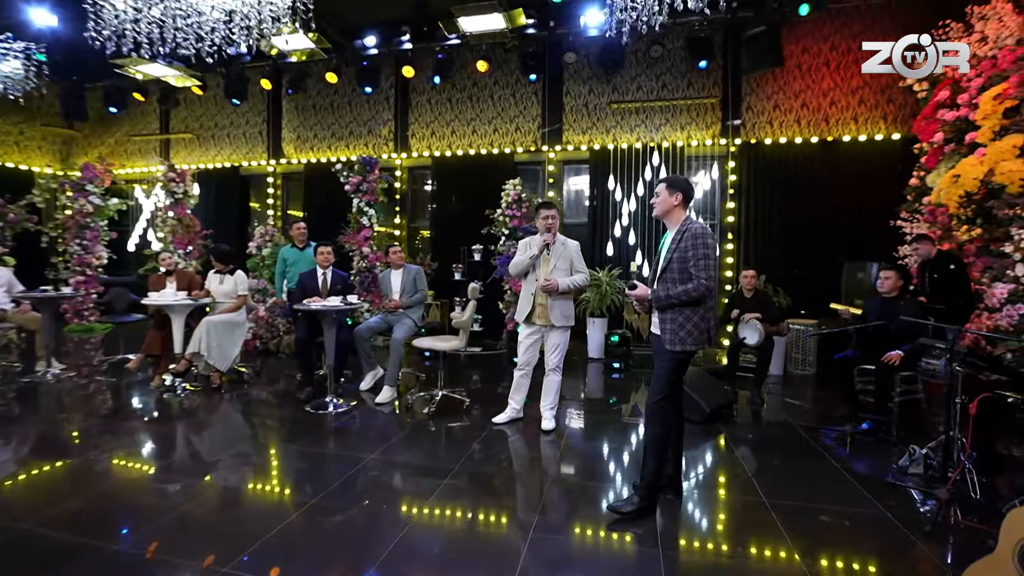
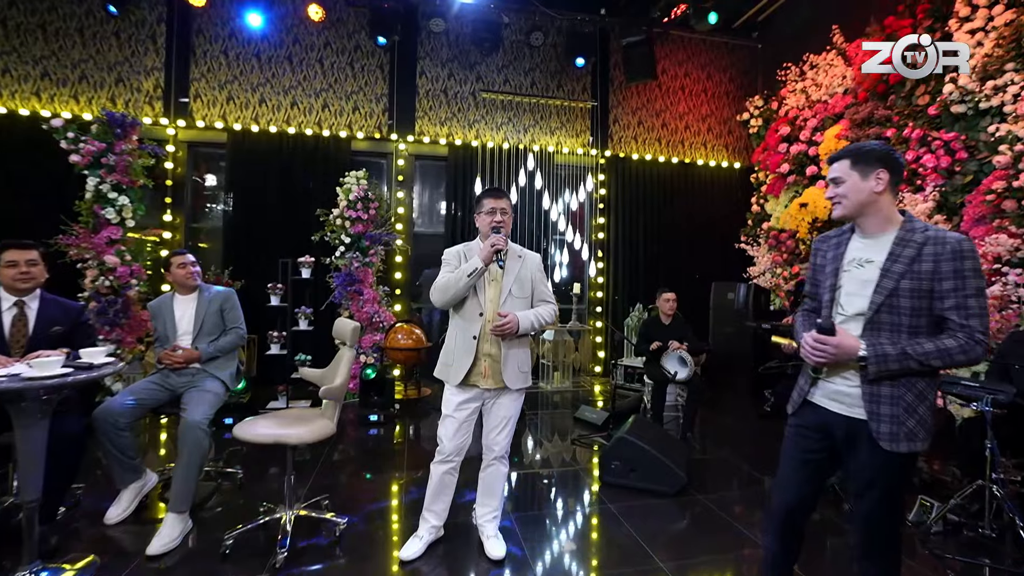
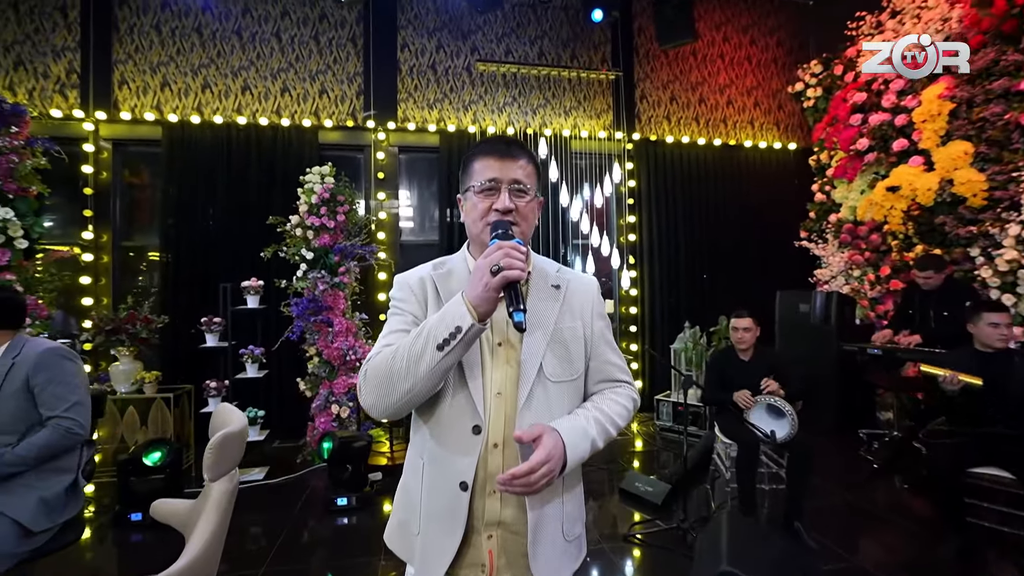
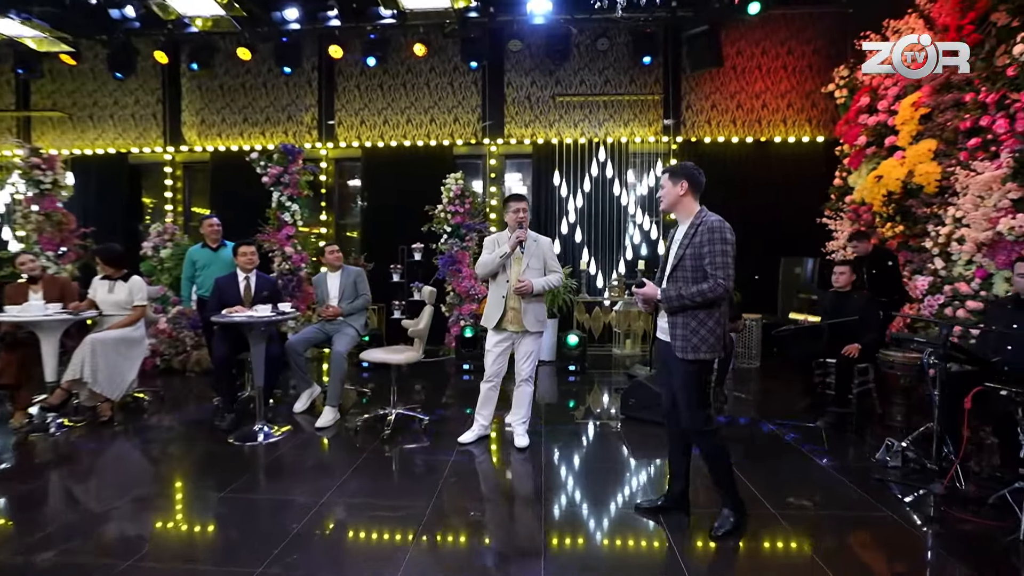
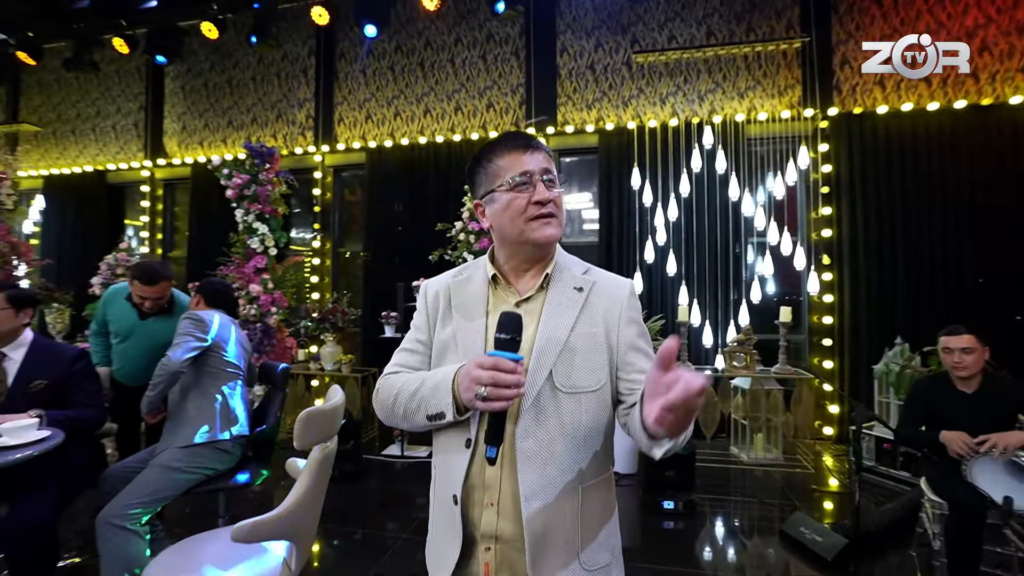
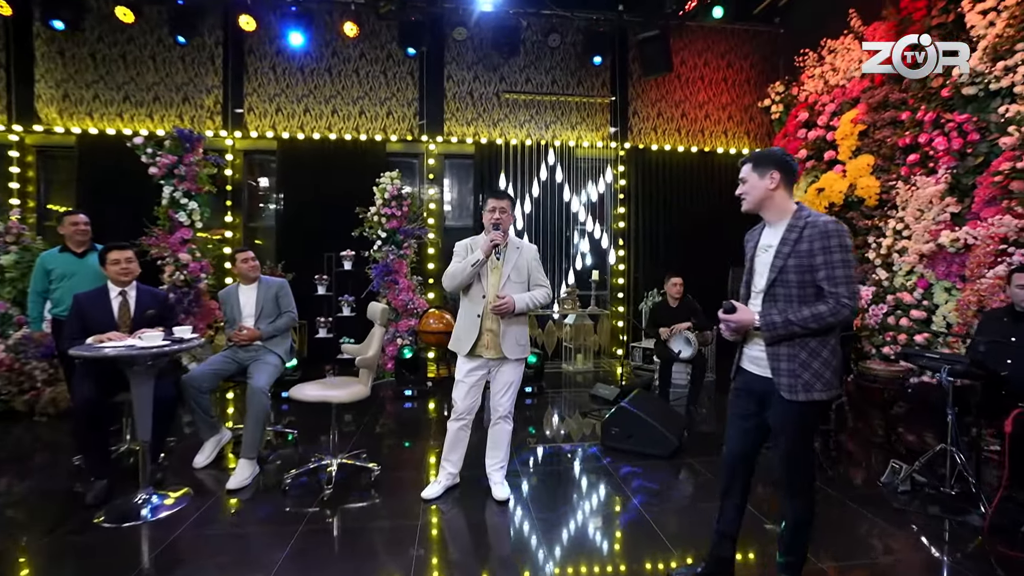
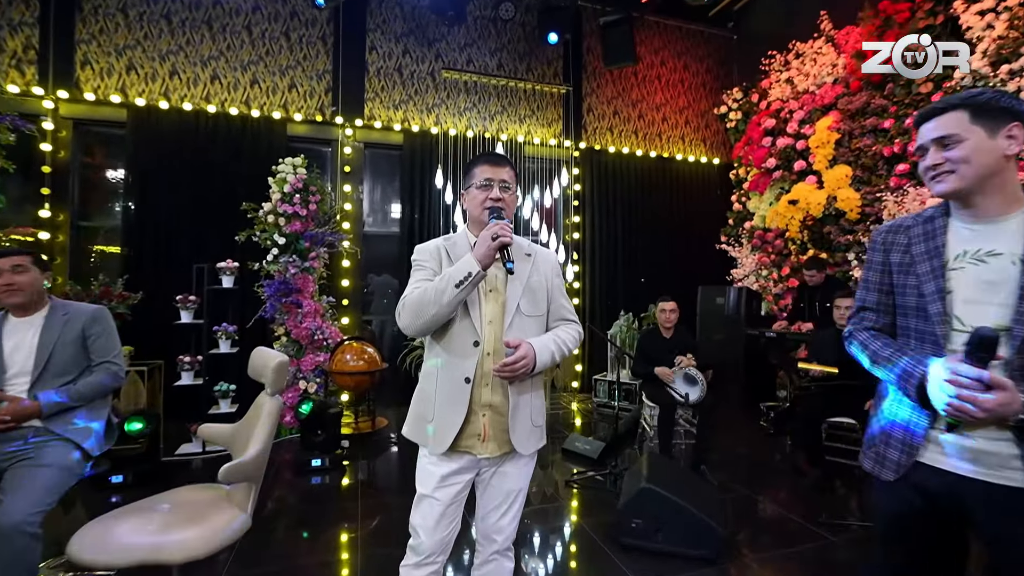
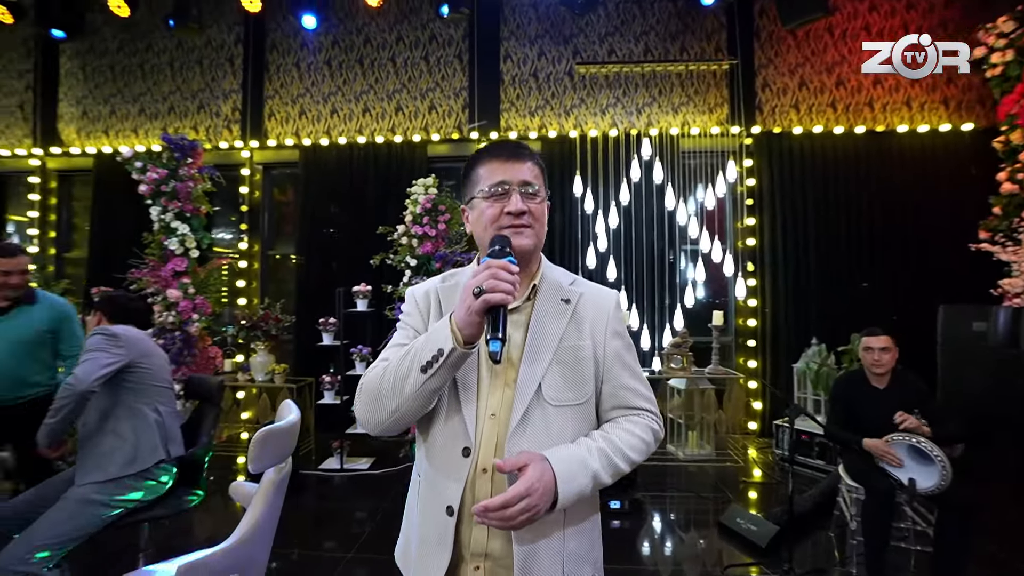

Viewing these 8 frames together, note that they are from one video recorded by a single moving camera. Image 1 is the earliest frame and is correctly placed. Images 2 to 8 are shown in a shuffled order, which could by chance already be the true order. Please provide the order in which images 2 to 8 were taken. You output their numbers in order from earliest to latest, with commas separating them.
4, 6, 2, 7, 3, 8, 5
